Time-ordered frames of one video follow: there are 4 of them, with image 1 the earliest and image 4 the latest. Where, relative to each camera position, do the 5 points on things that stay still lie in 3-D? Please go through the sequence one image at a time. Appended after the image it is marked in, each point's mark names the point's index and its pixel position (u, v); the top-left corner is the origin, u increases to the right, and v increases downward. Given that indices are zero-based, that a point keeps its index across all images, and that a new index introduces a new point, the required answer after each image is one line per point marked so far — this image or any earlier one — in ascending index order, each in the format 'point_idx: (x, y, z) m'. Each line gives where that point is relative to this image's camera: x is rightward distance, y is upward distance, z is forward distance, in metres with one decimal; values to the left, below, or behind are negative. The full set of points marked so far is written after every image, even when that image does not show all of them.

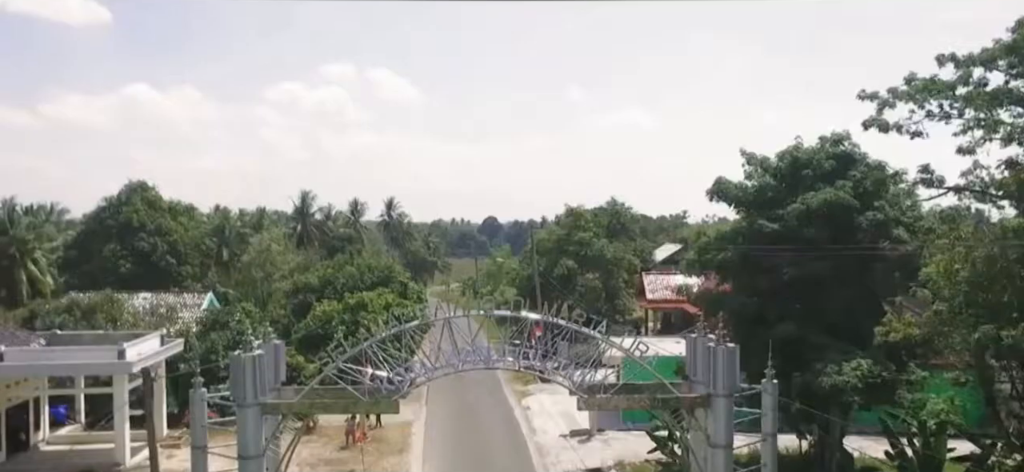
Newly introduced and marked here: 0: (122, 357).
0: (-8.3, -2.6, +18.8) m
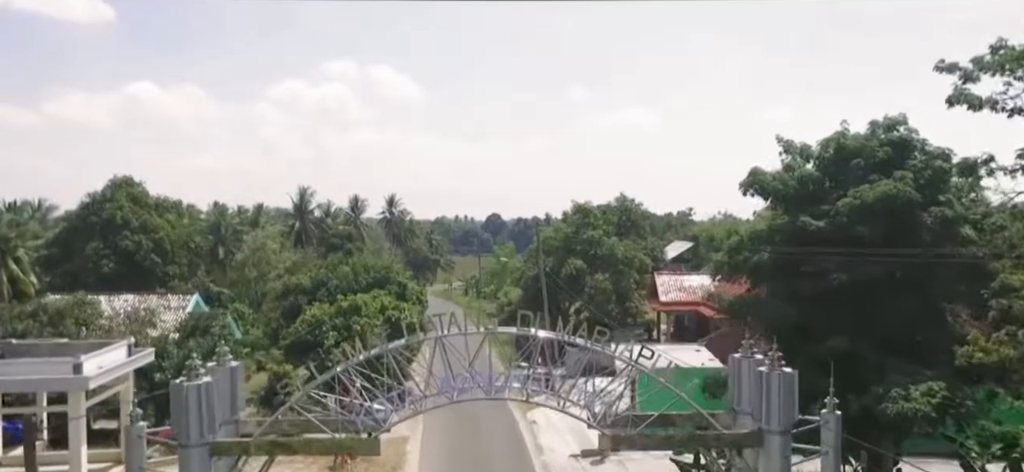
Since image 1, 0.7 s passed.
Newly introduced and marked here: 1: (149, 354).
0: (-8.2, -2.5, +16.7) m
1: (-8.1, -2.6, +19.9) m
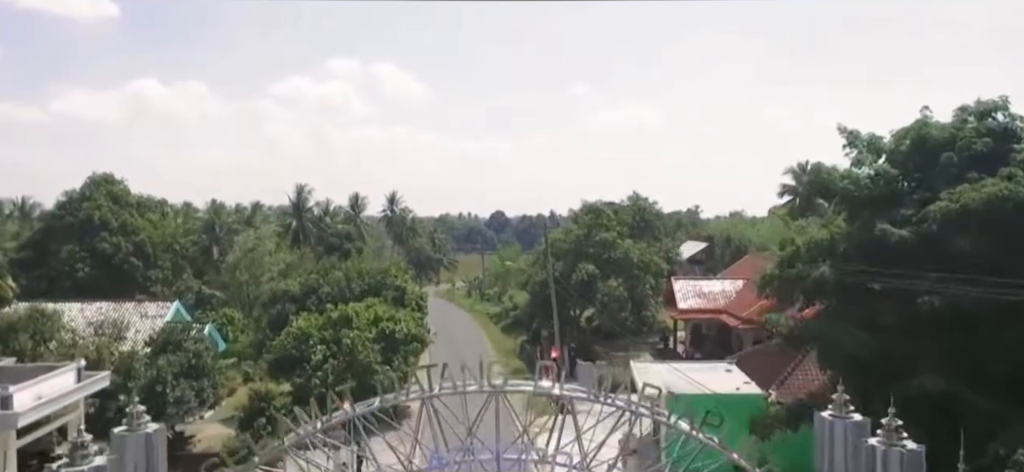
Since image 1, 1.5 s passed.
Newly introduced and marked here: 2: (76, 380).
0: (-8.0, -2.7, +14.1) m
1: (-7.9, -2.8, +17.3) m
2: (-8.2, -2.7, +16.9) m
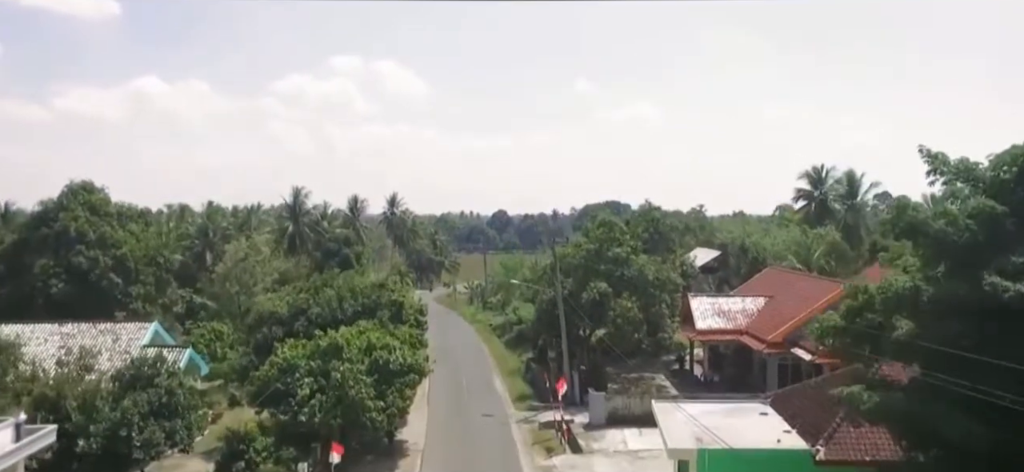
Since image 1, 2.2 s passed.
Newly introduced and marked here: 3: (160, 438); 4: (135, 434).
0: (-7.9, -3.2, +11.8) m
1: (-7.8, -3.3, +15.0) m
2: (-8.1, -3.3, +14.5) m
3: (-7.8, -4.5, +19.9) m
4: (-8.2, -4.3, +19.5) m
